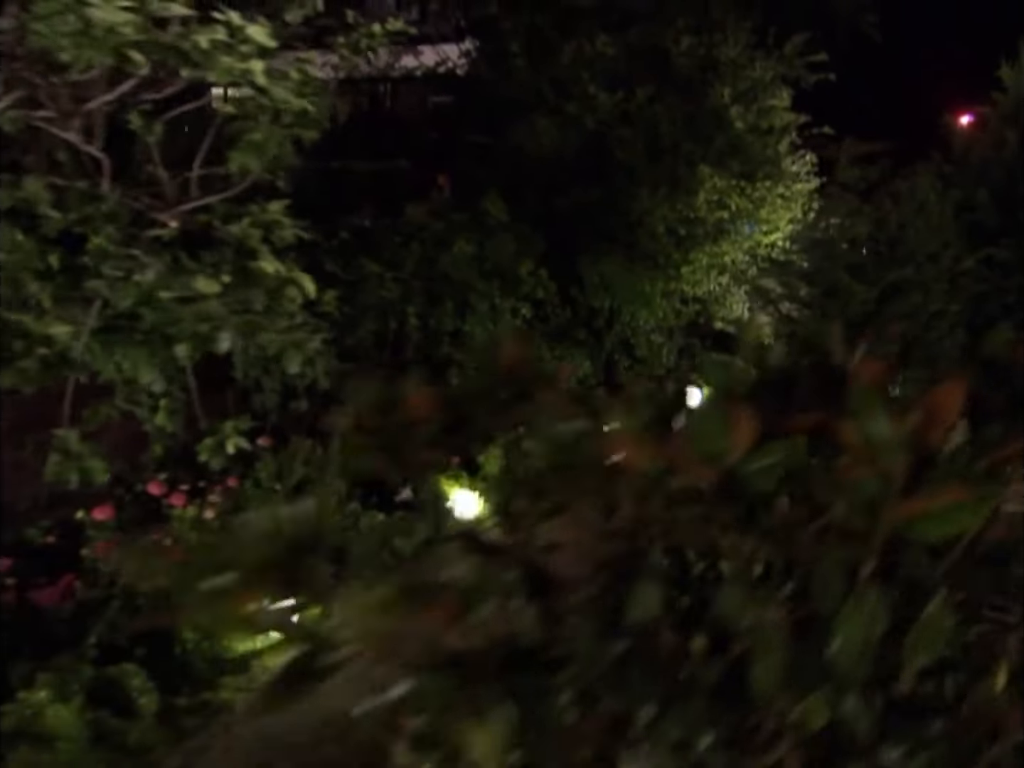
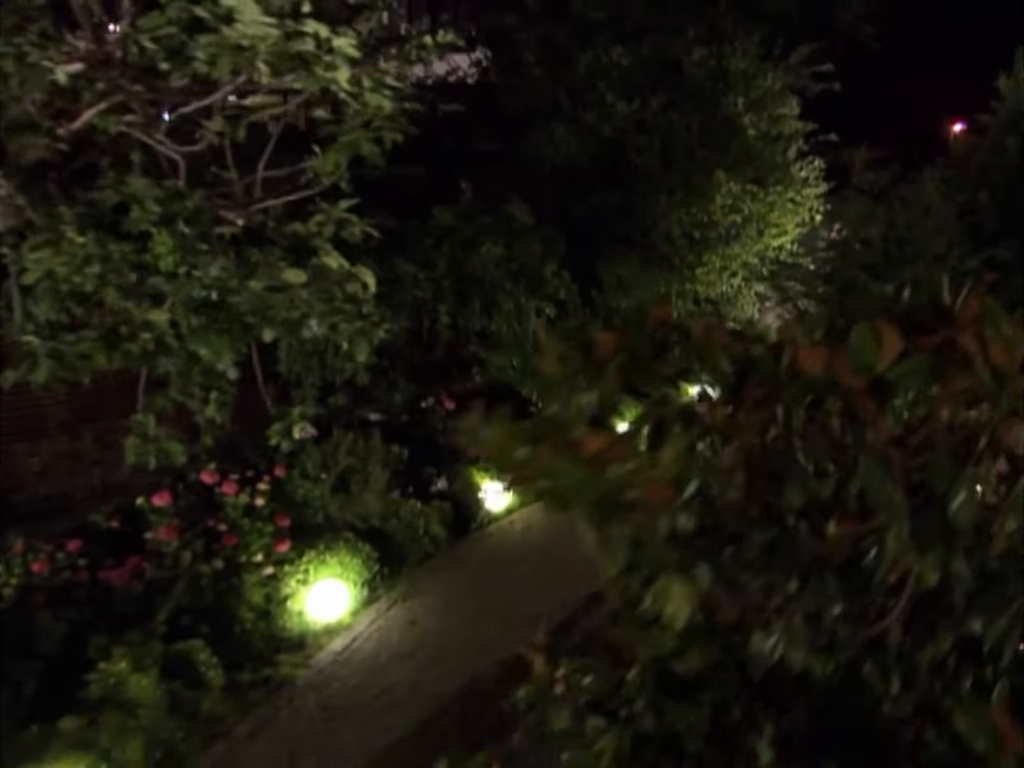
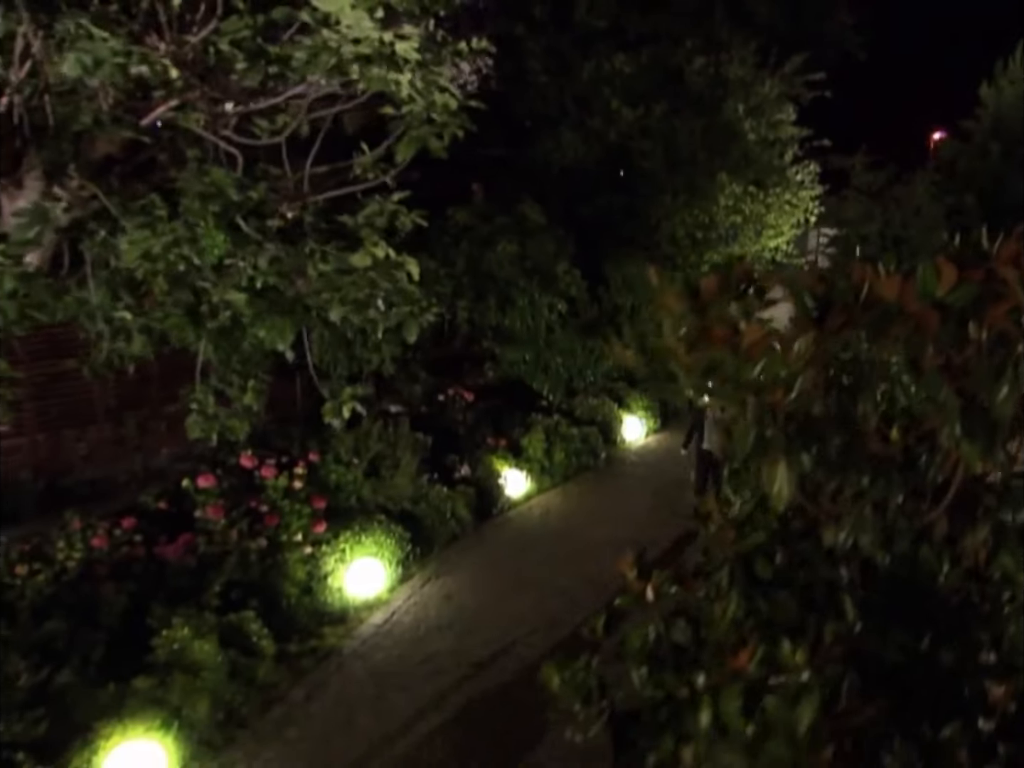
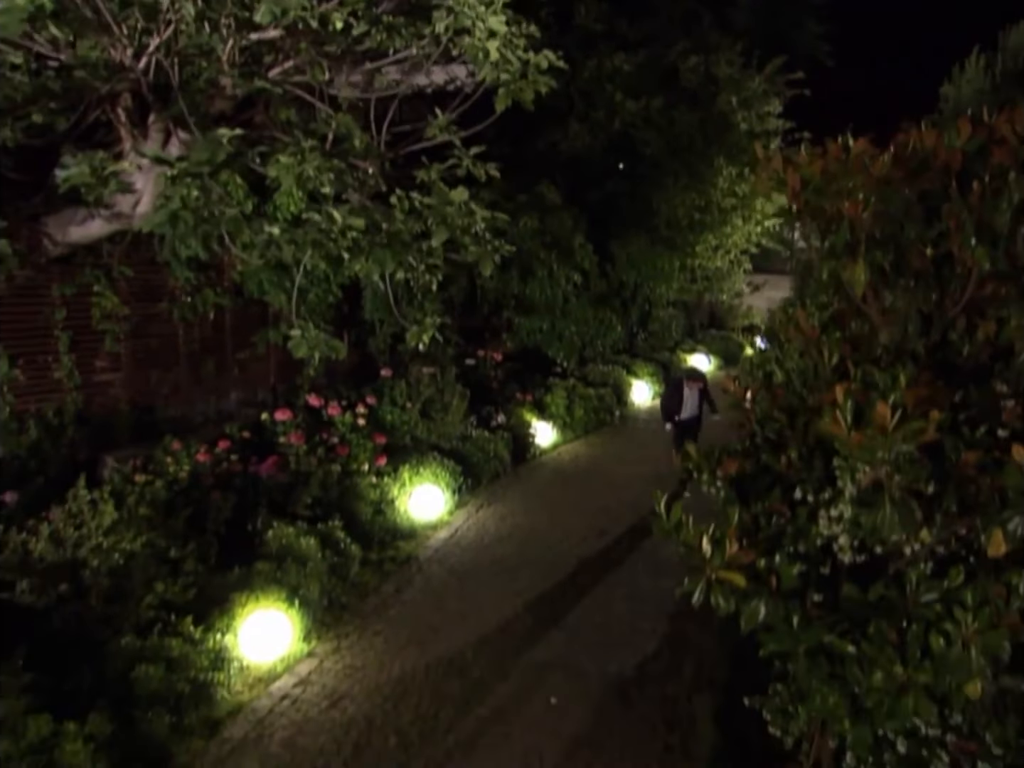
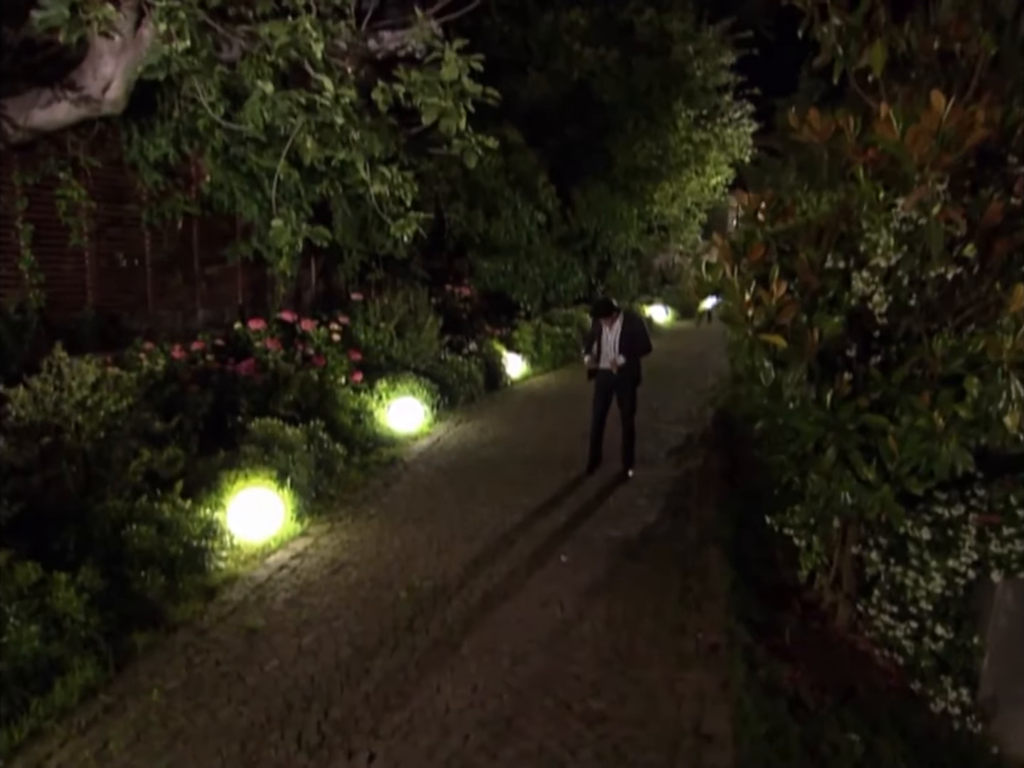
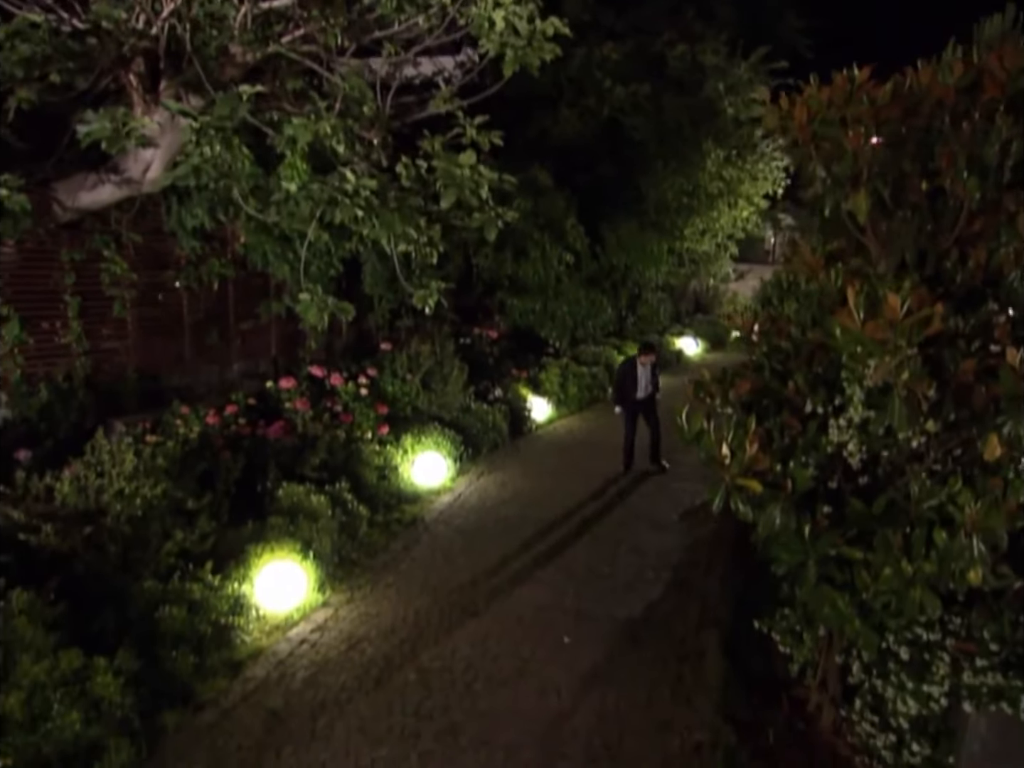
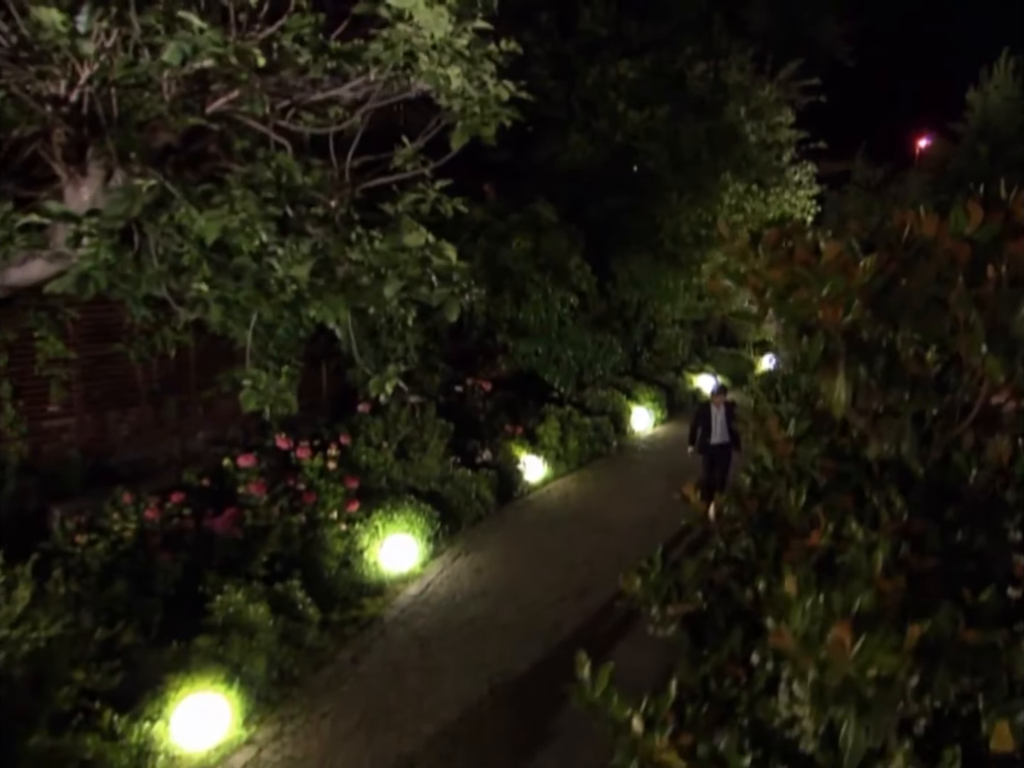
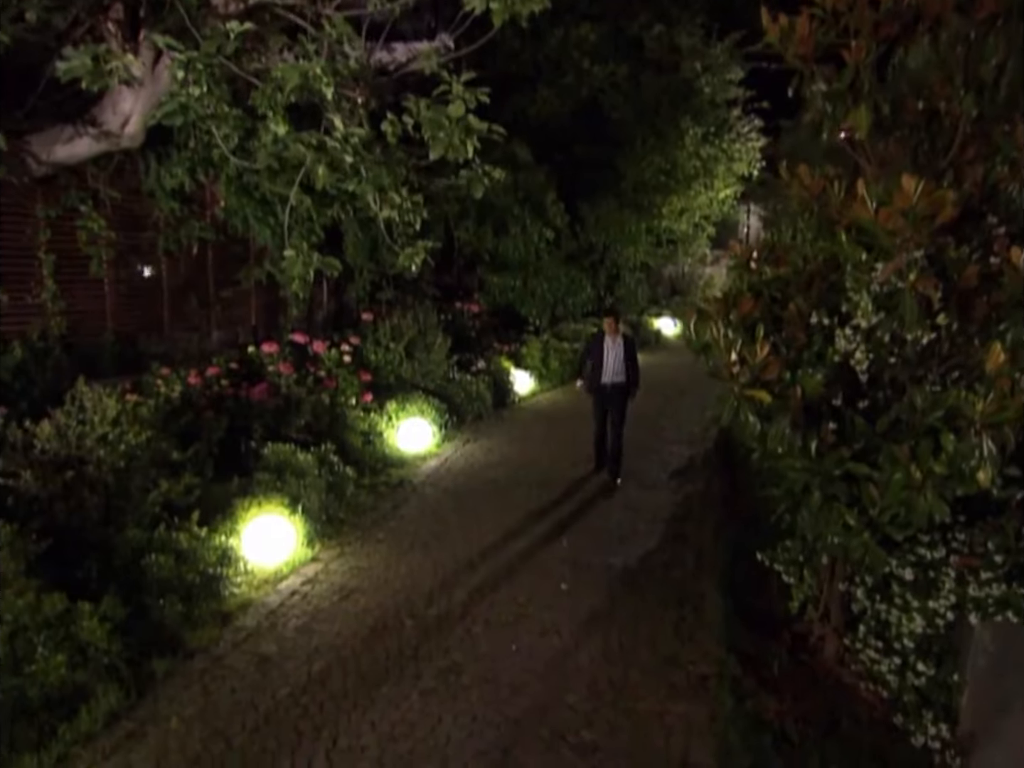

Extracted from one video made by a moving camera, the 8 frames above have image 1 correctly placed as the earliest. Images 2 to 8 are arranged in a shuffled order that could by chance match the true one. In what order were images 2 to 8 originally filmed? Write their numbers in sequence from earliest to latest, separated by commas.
2, 3, 7, 4, 6, 8, 5
